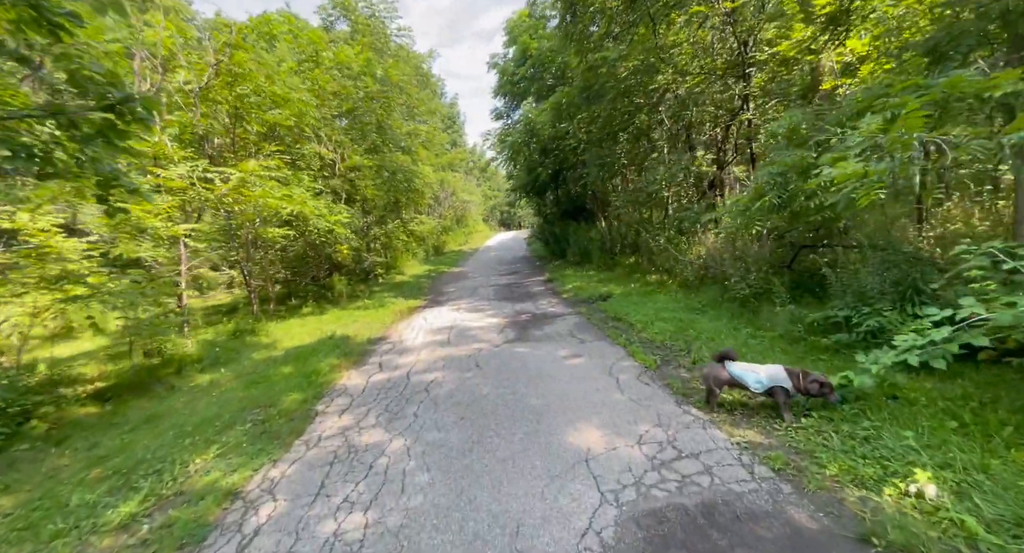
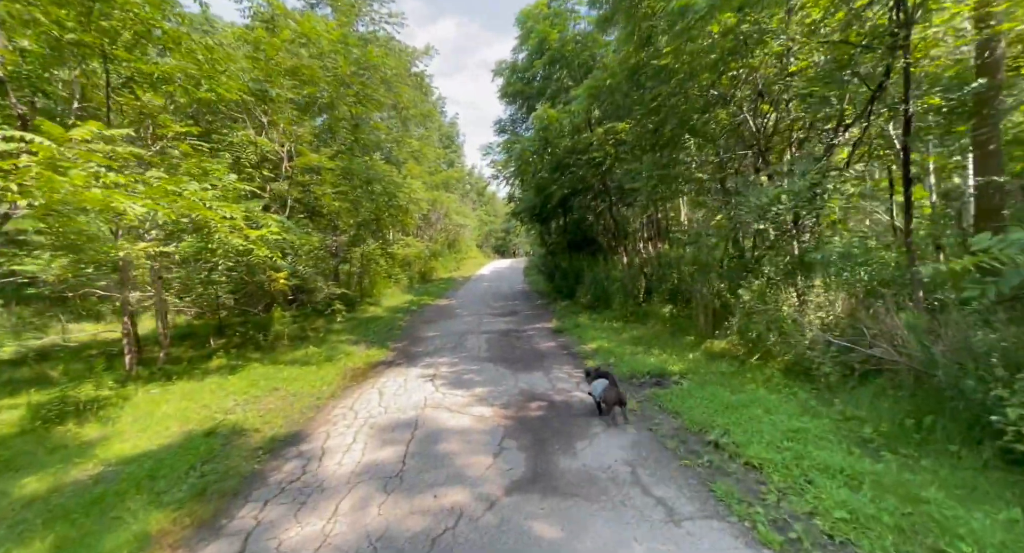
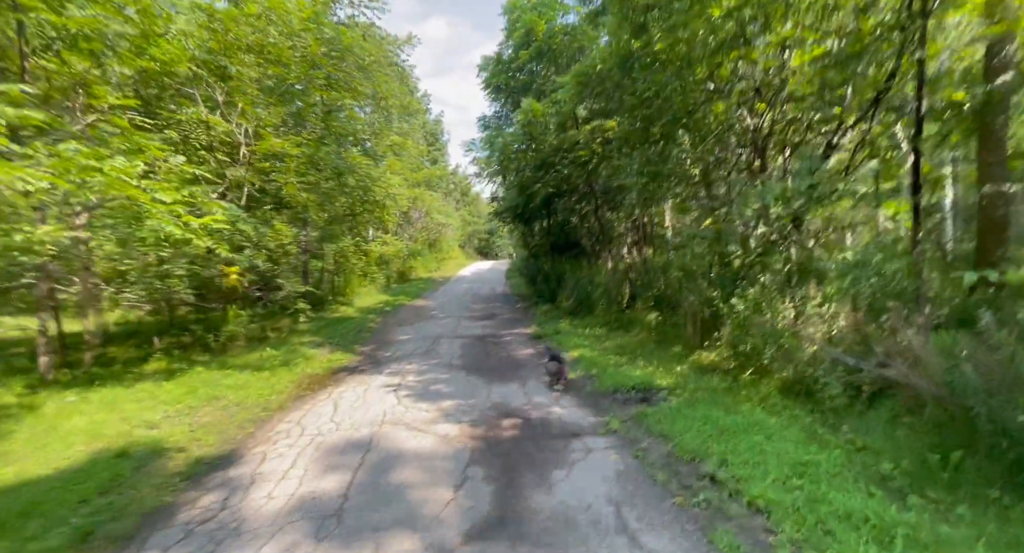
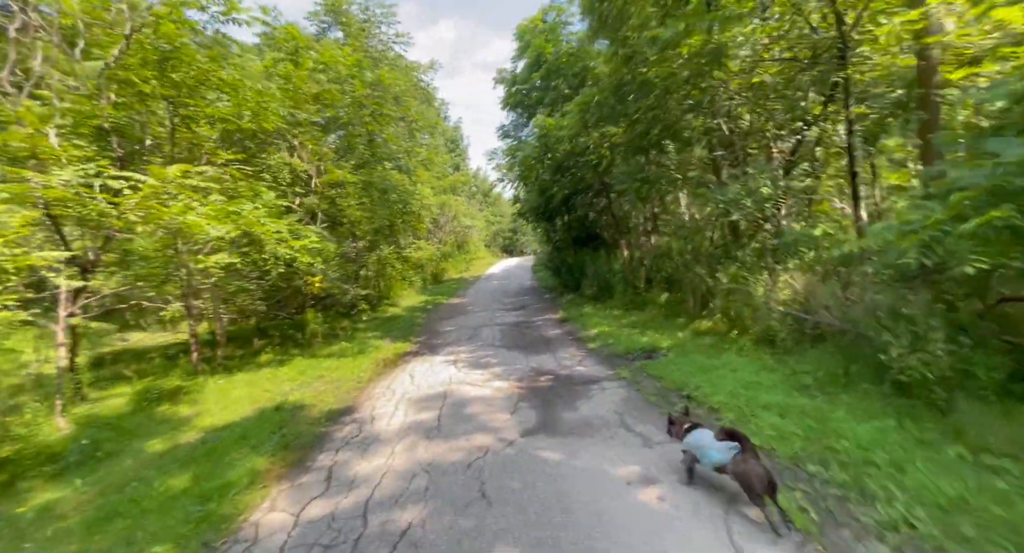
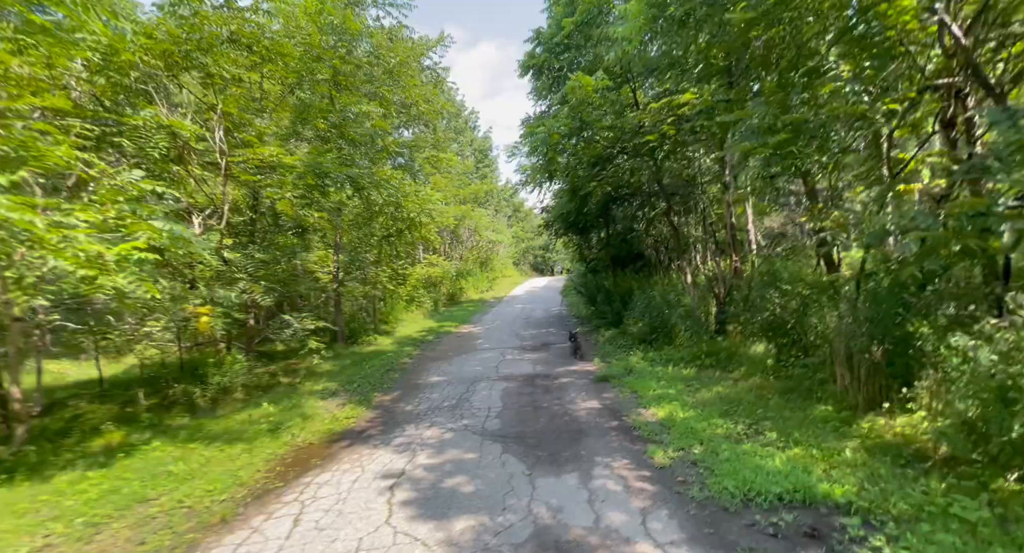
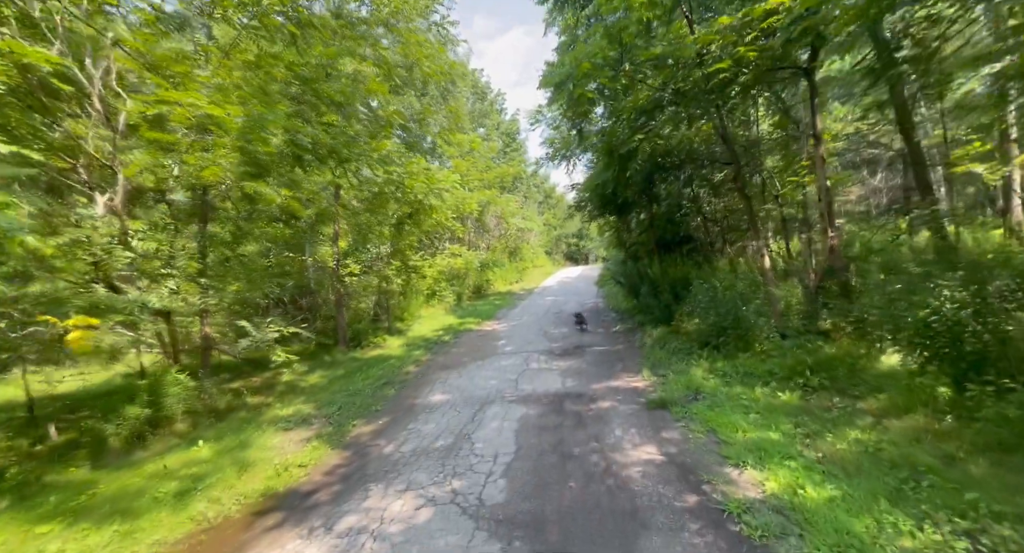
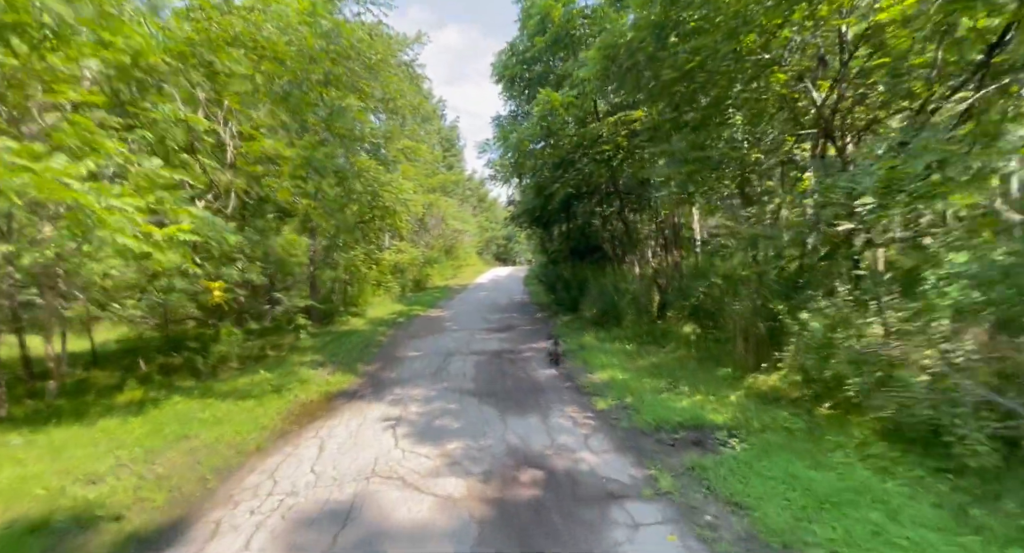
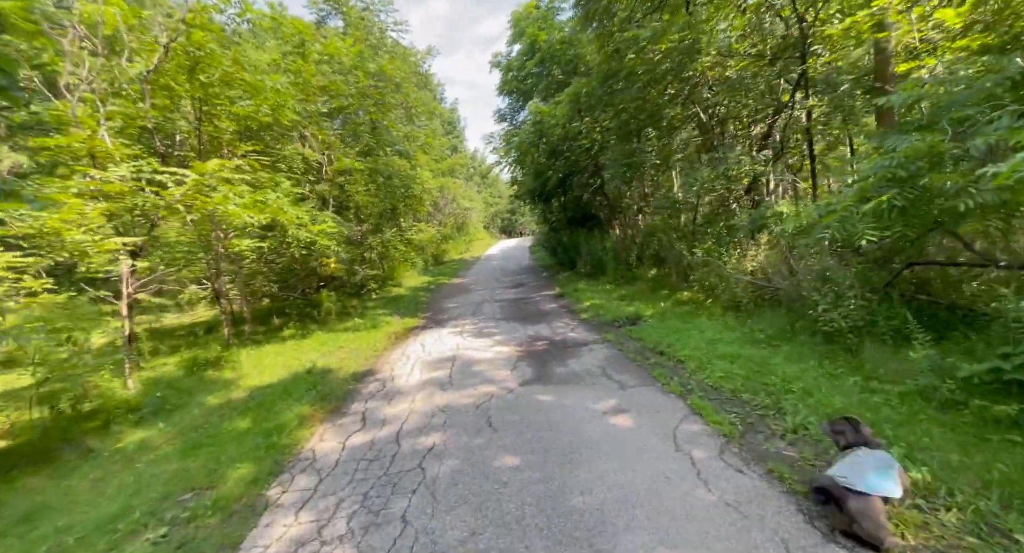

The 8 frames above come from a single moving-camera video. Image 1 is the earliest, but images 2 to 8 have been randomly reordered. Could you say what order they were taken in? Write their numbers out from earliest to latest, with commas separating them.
8, 4, 2, 3, 7, 5, 6
